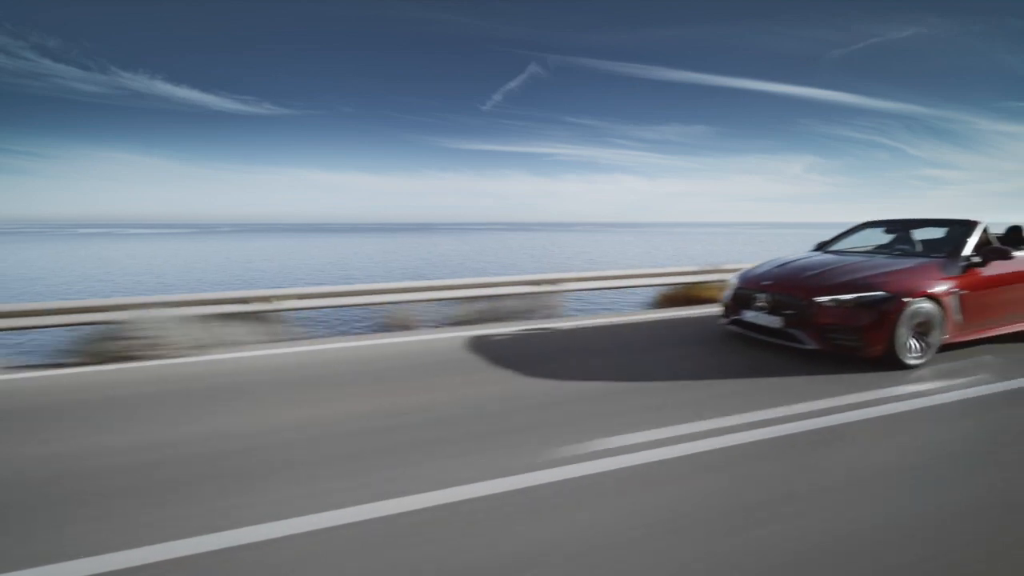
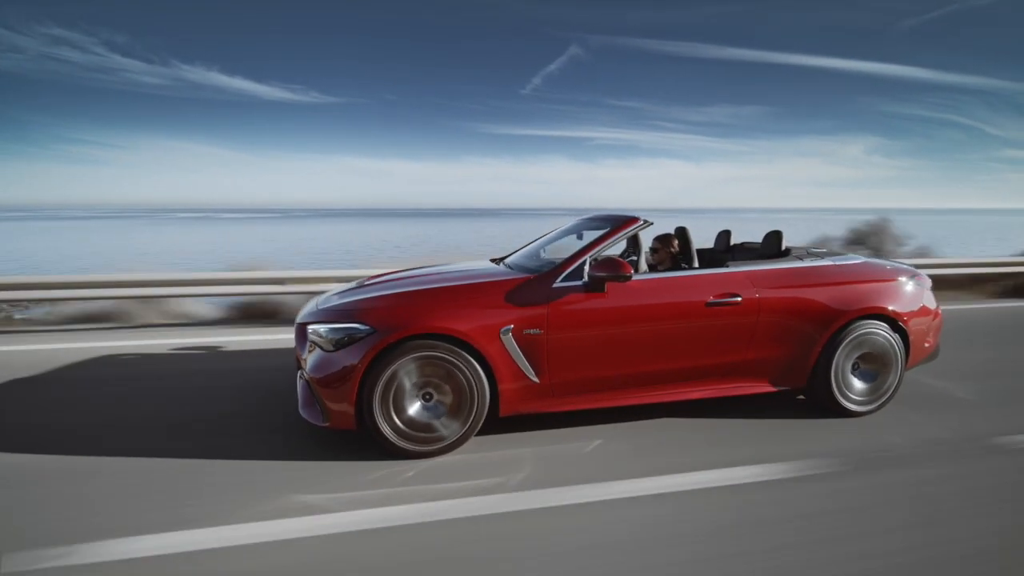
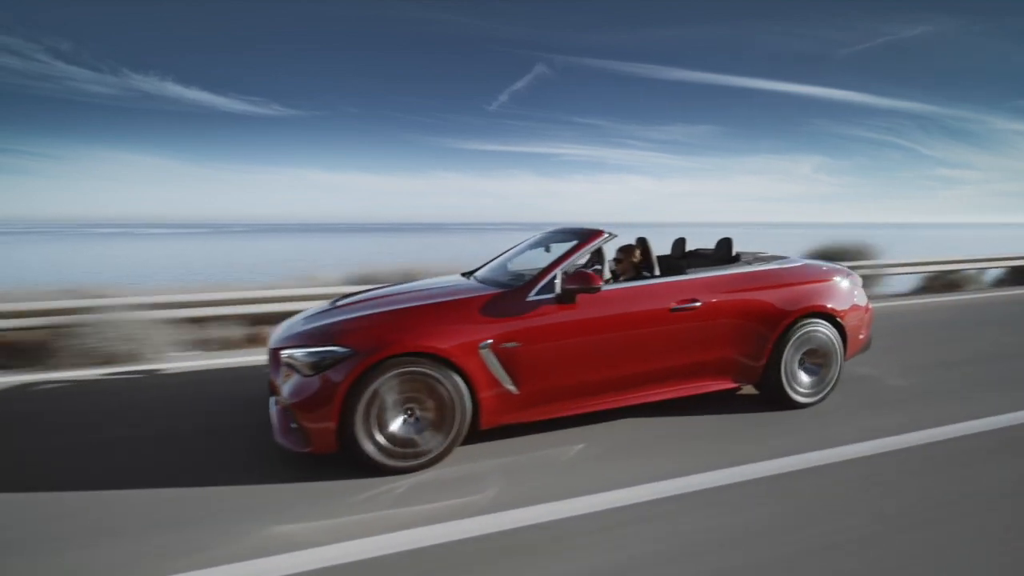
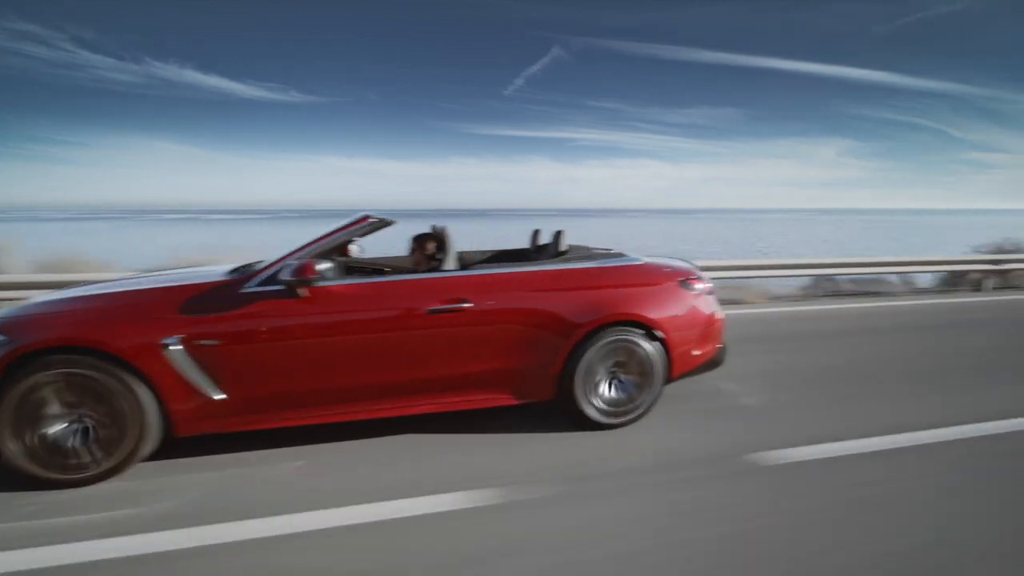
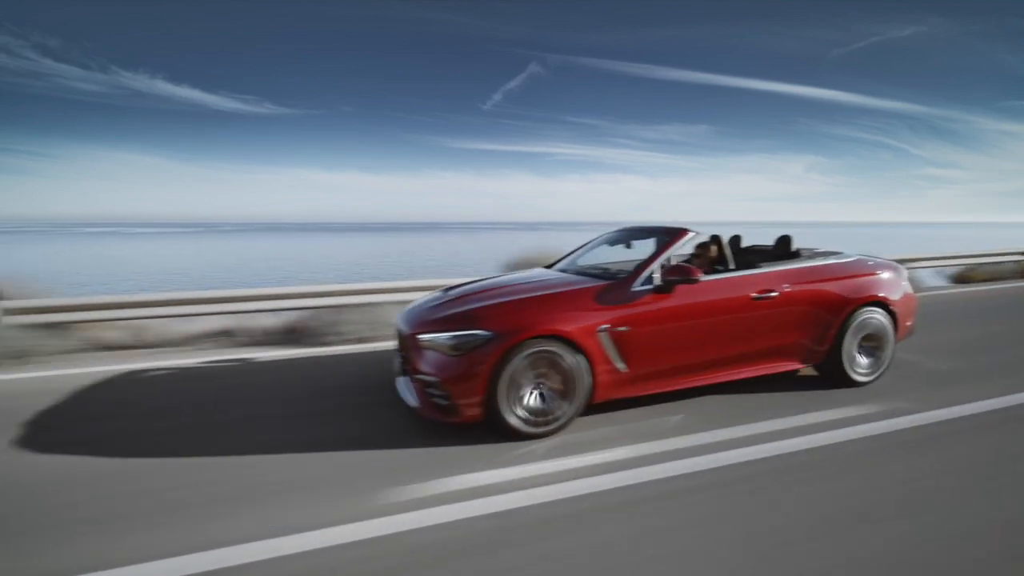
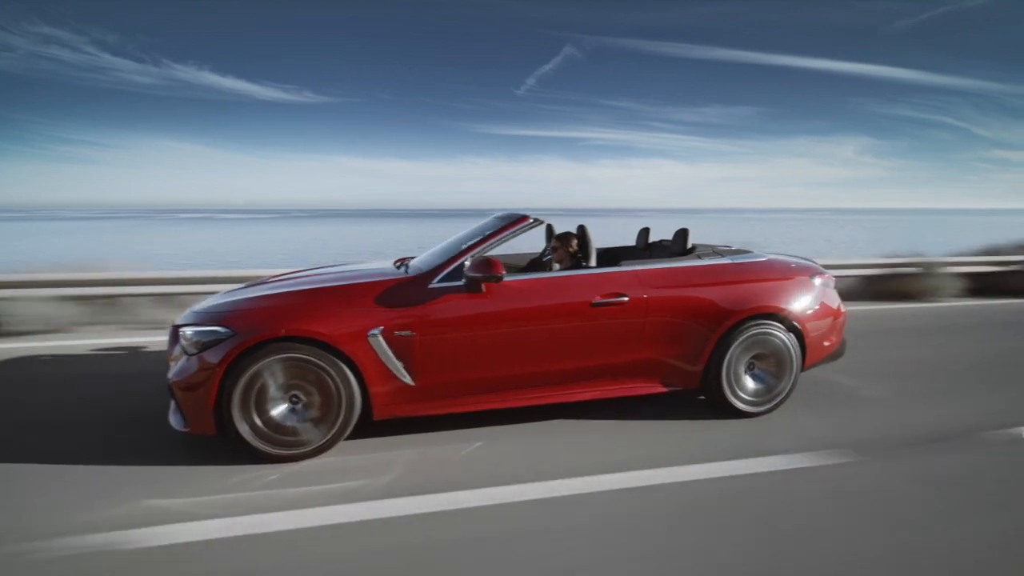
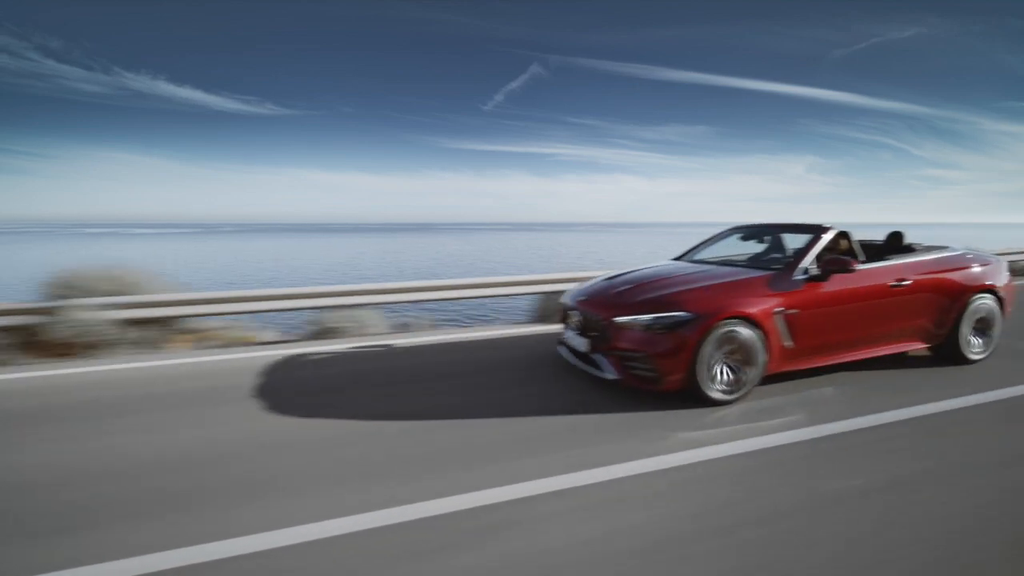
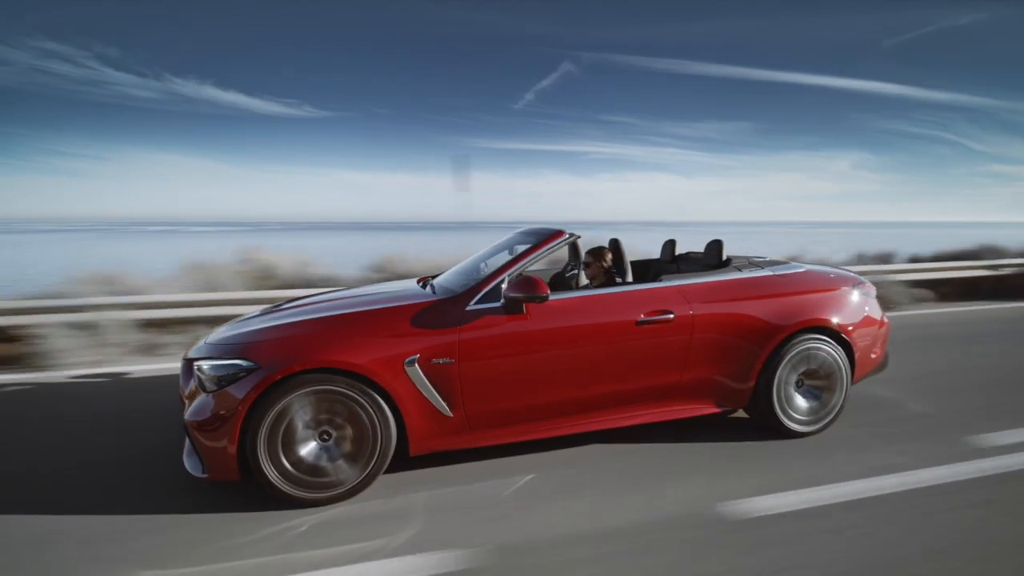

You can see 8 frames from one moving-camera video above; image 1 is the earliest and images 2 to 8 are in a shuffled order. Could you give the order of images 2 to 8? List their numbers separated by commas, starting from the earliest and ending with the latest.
7, 5, 3, 8, 2, 6, 4
